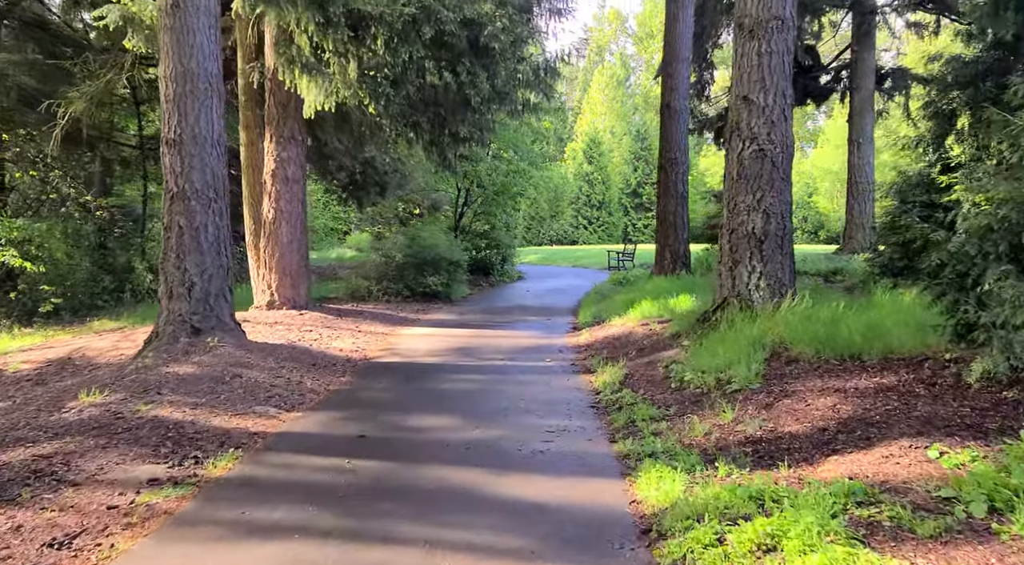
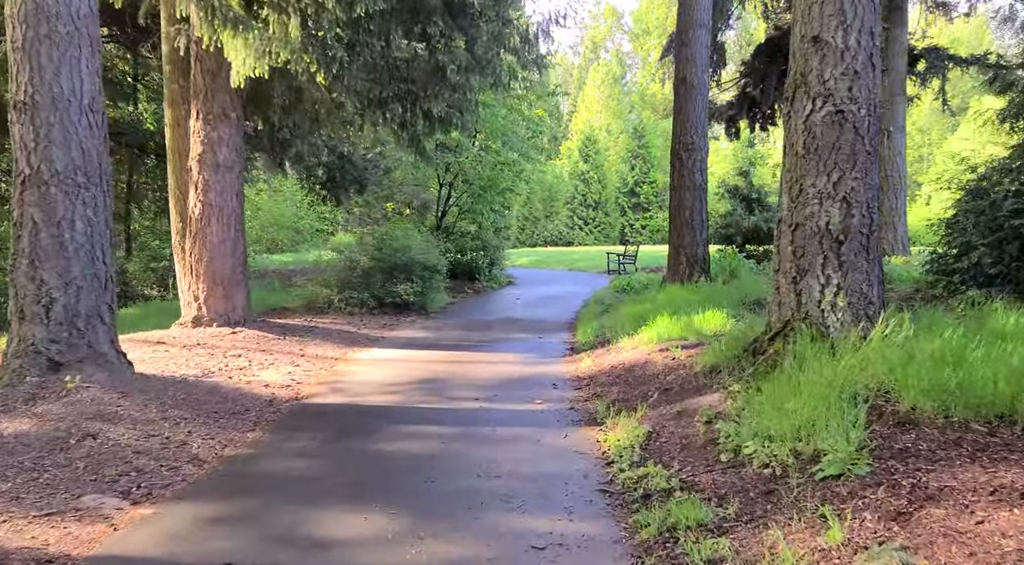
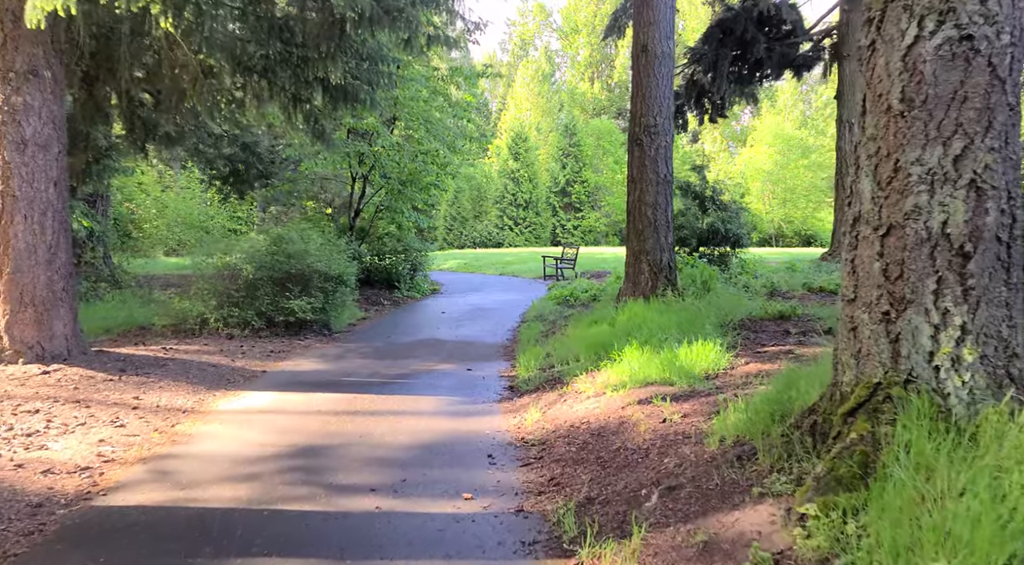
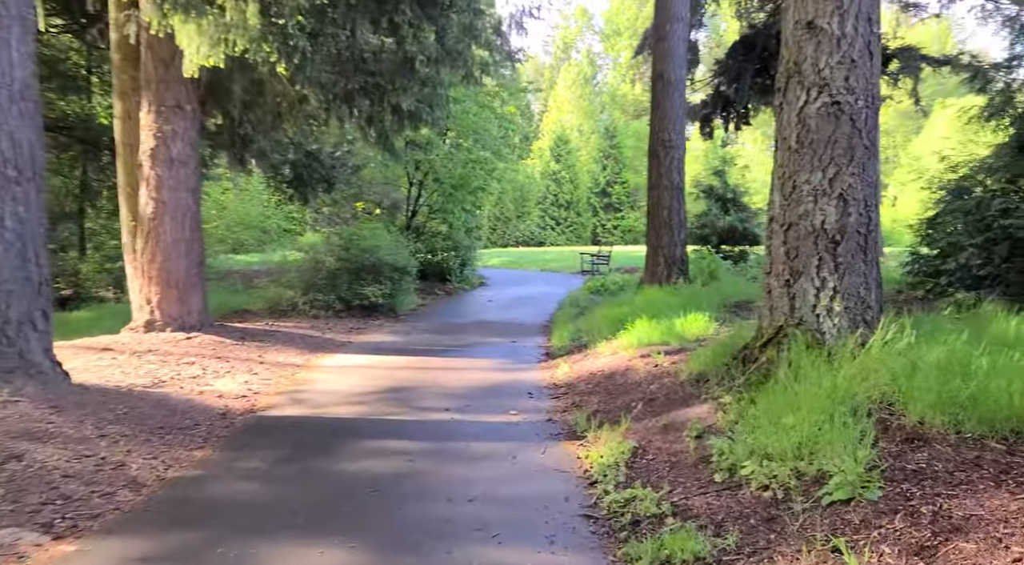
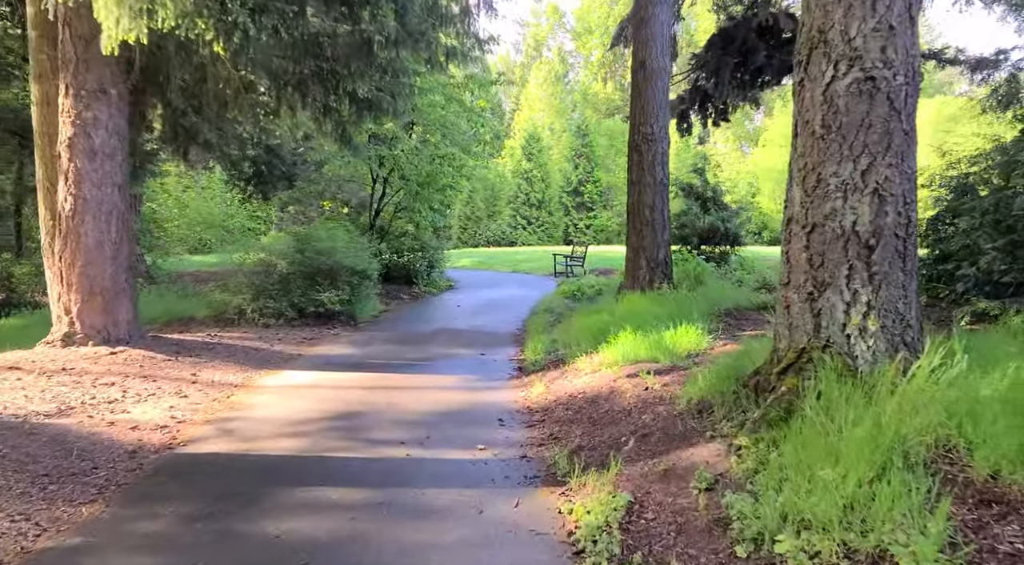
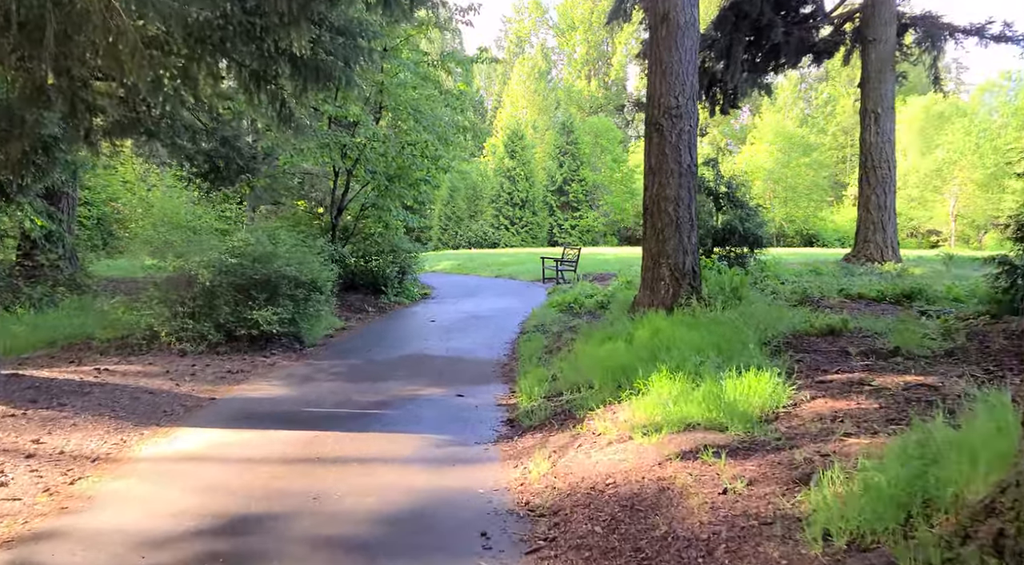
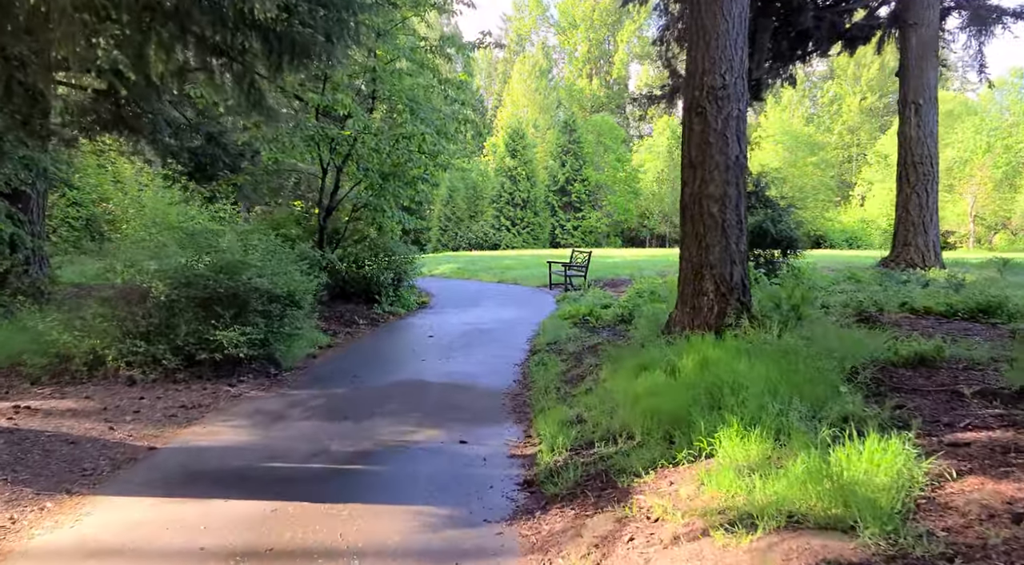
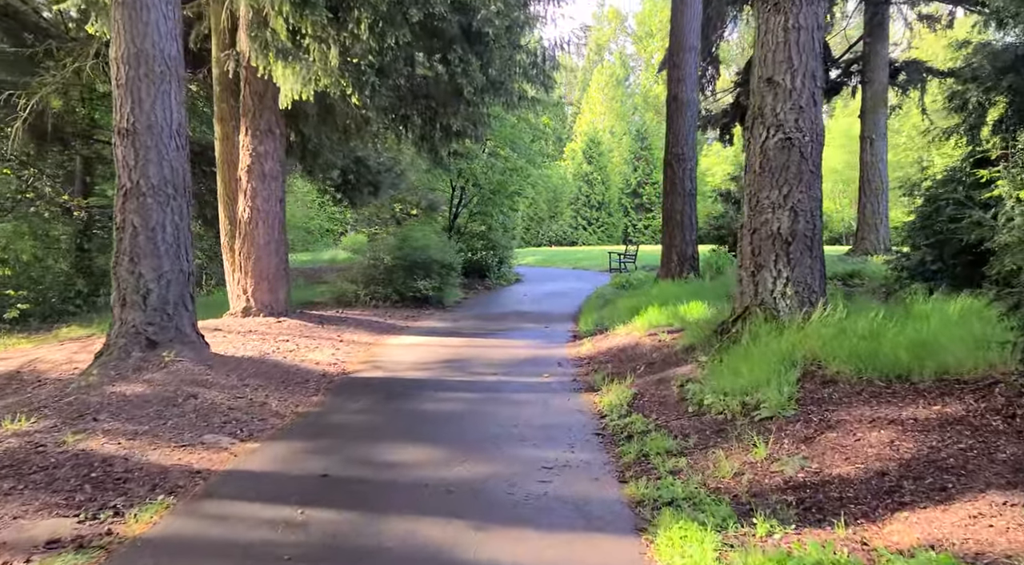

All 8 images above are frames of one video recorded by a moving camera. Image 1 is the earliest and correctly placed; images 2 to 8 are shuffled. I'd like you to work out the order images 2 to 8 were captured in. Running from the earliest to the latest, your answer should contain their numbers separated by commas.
8, 2, 4, 5, 3, 6, 7
